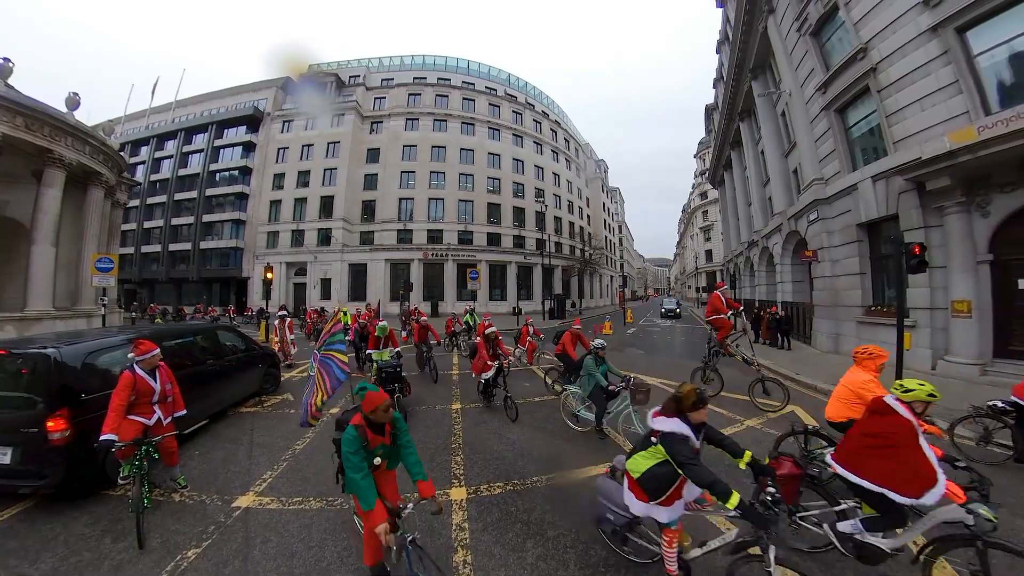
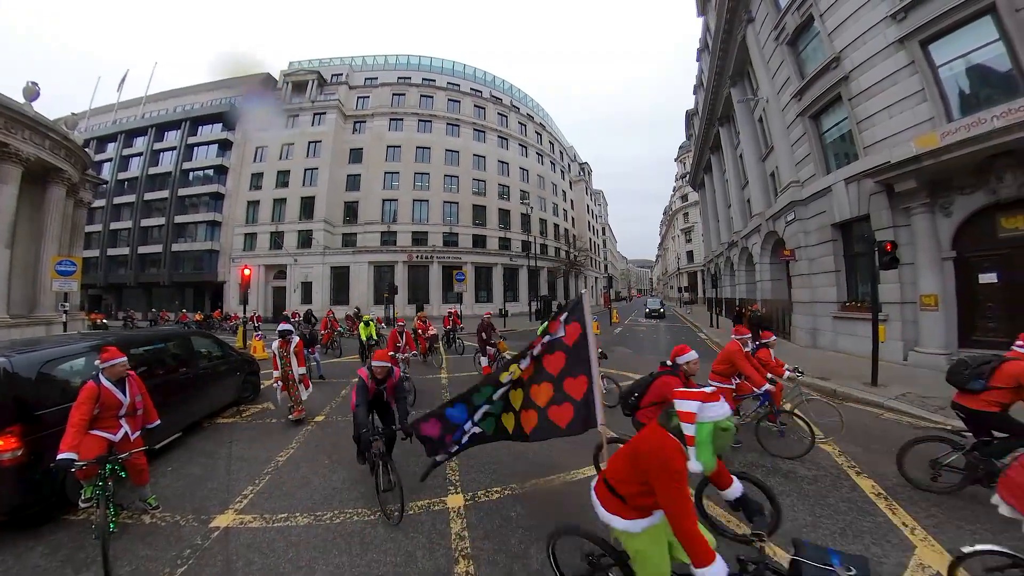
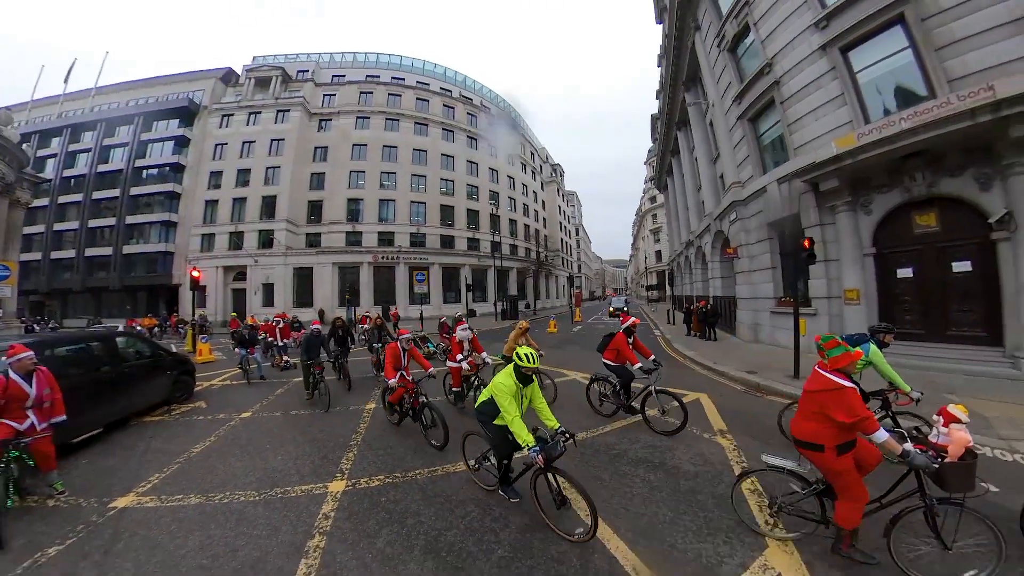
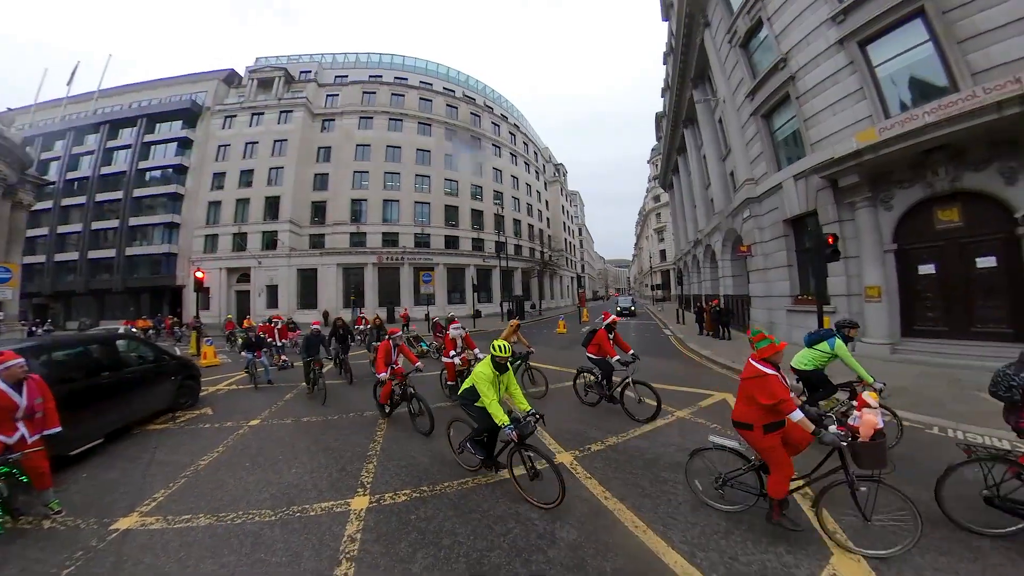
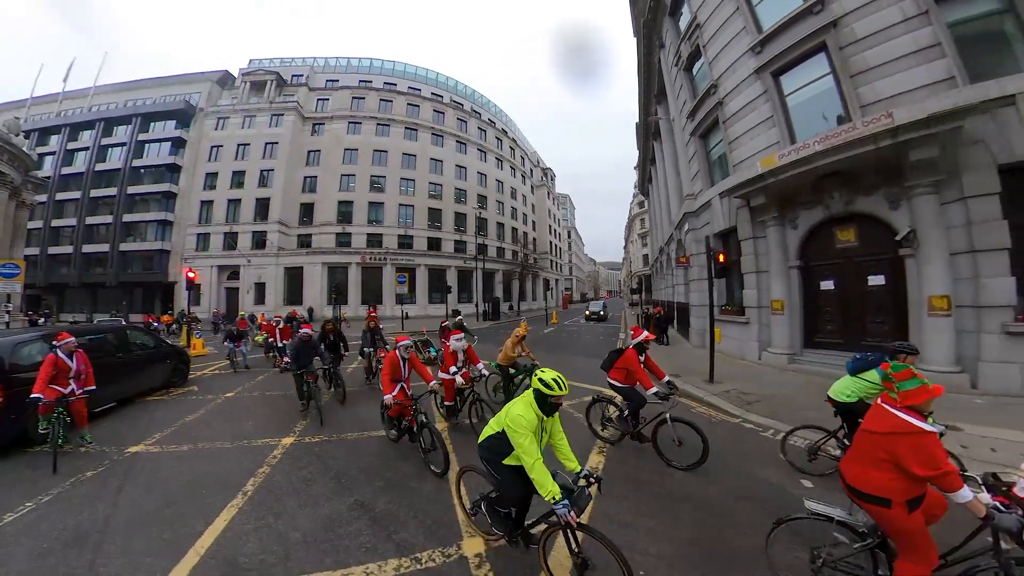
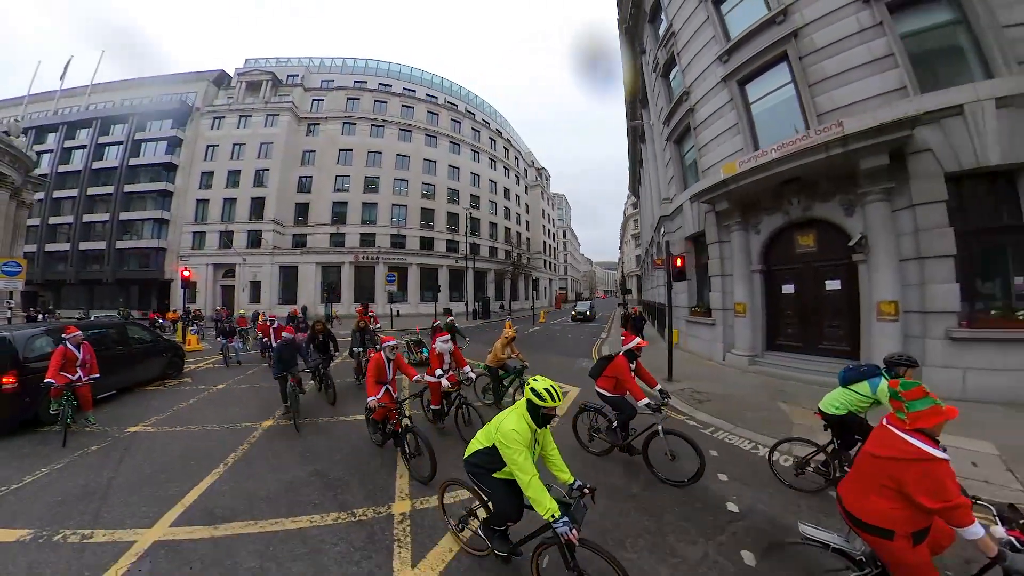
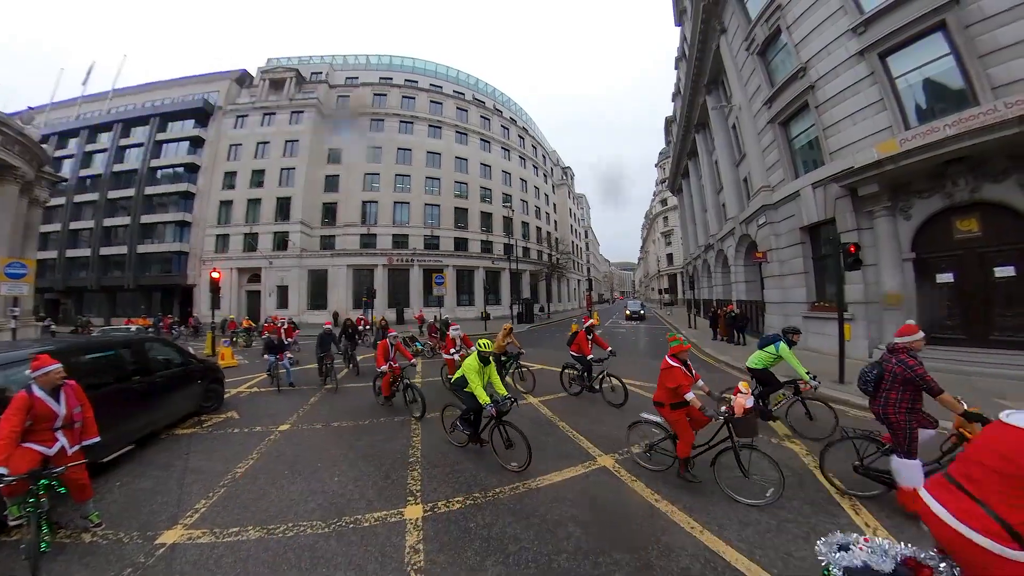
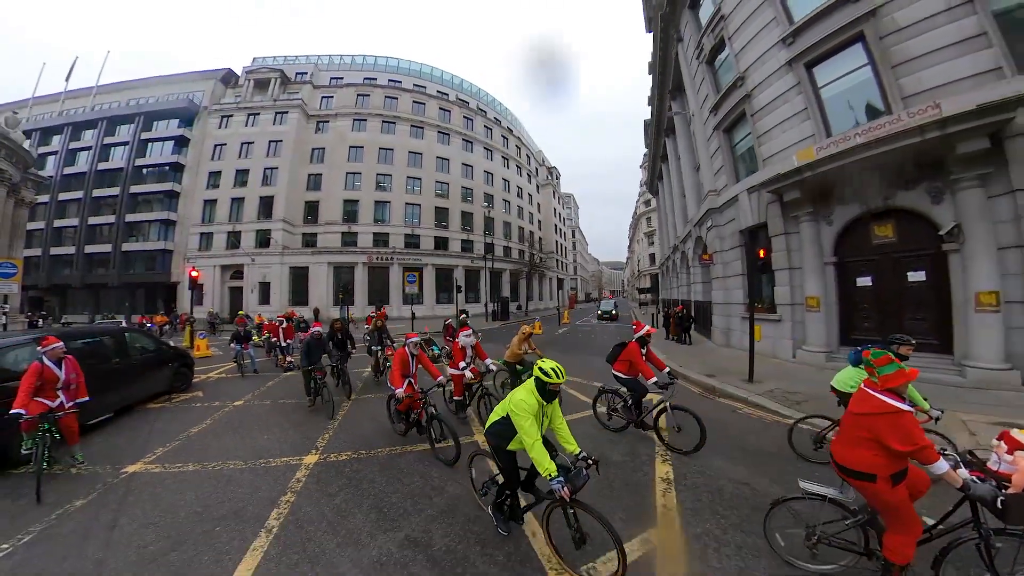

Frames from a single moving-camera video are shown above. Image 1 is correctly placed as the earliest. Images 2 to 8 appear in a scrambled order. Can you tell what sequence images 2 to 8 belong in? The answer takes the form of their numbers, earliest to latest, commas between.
2, 7, 4, 3, 8, 5, 6
